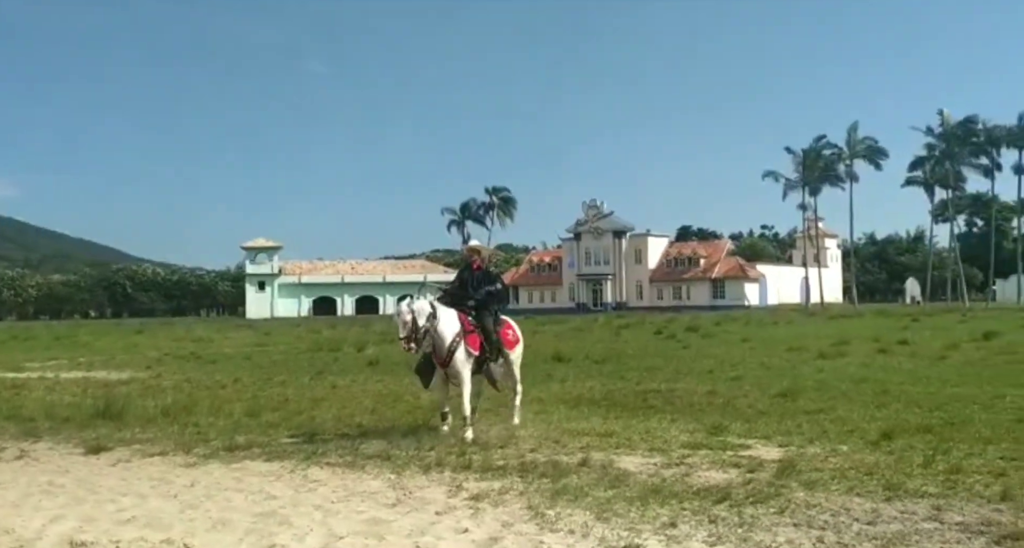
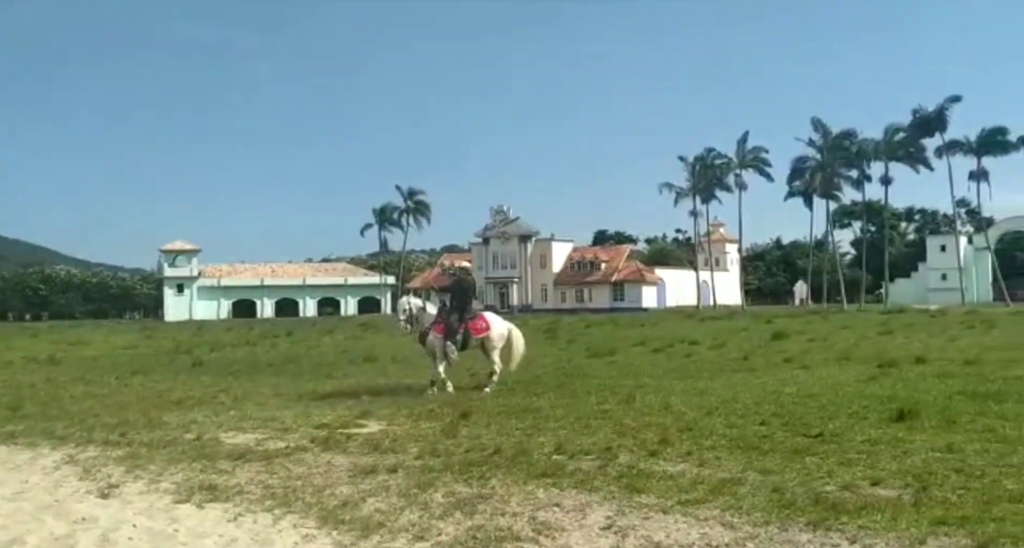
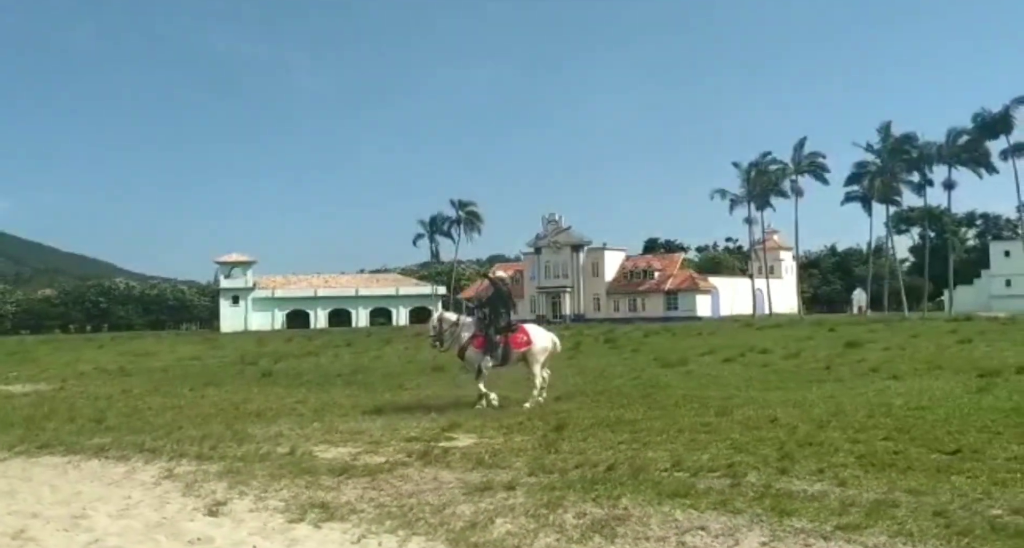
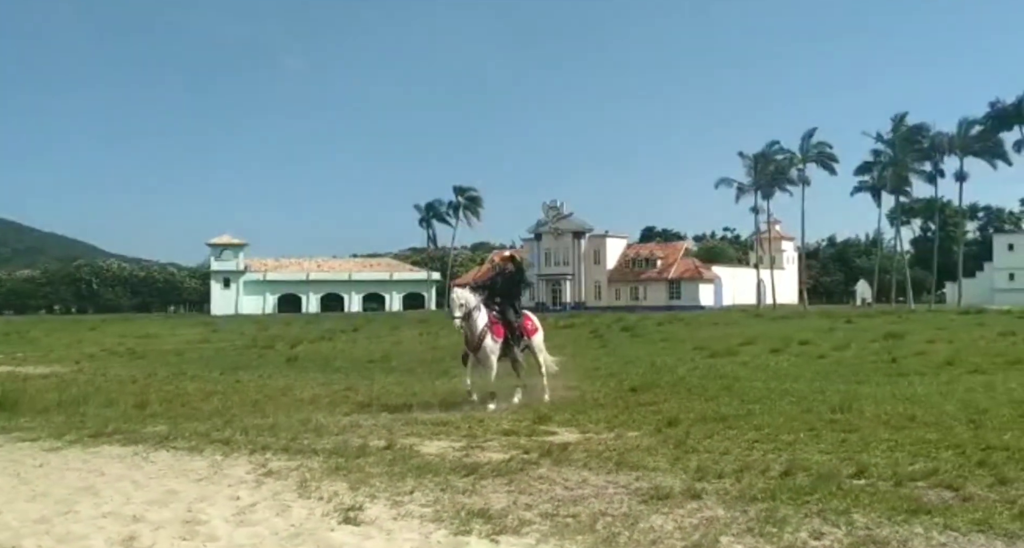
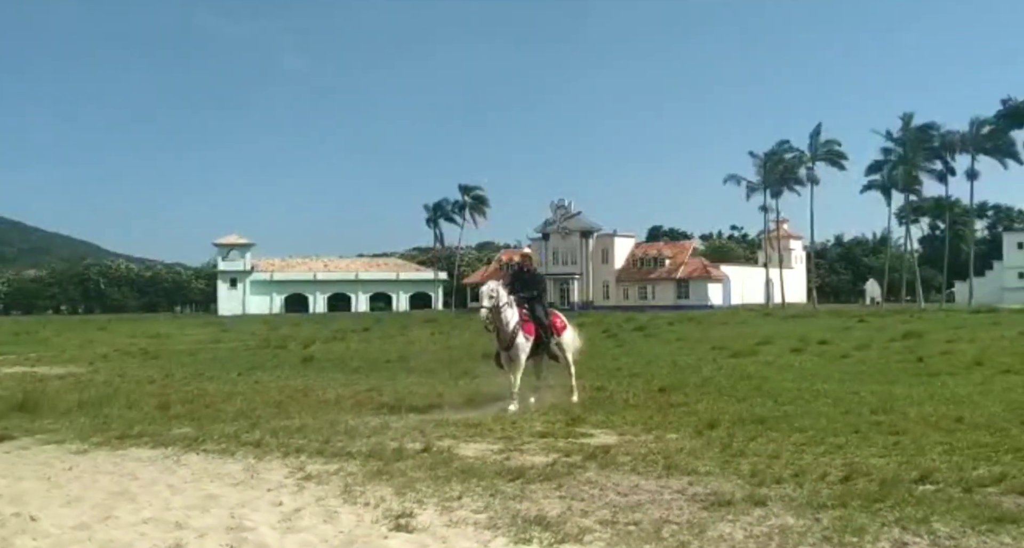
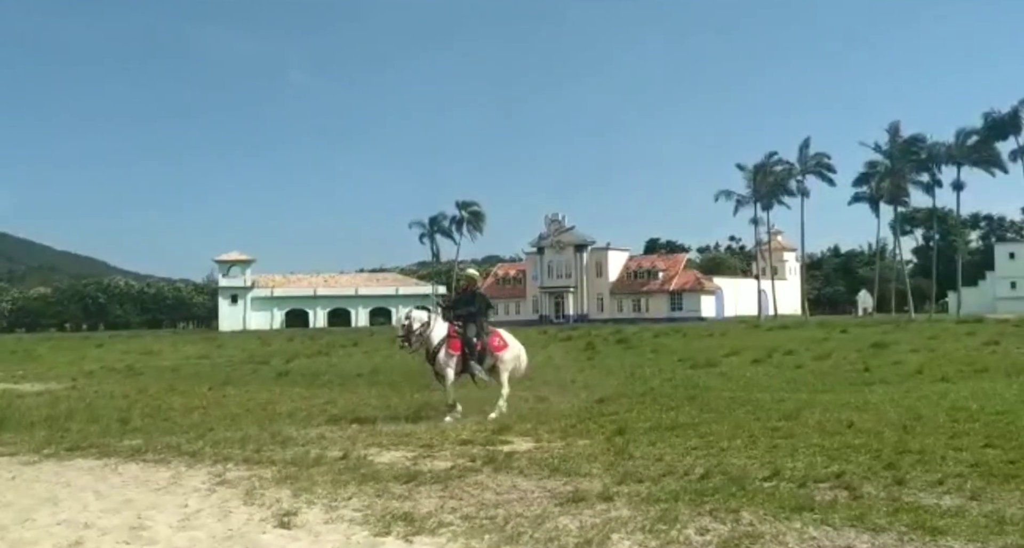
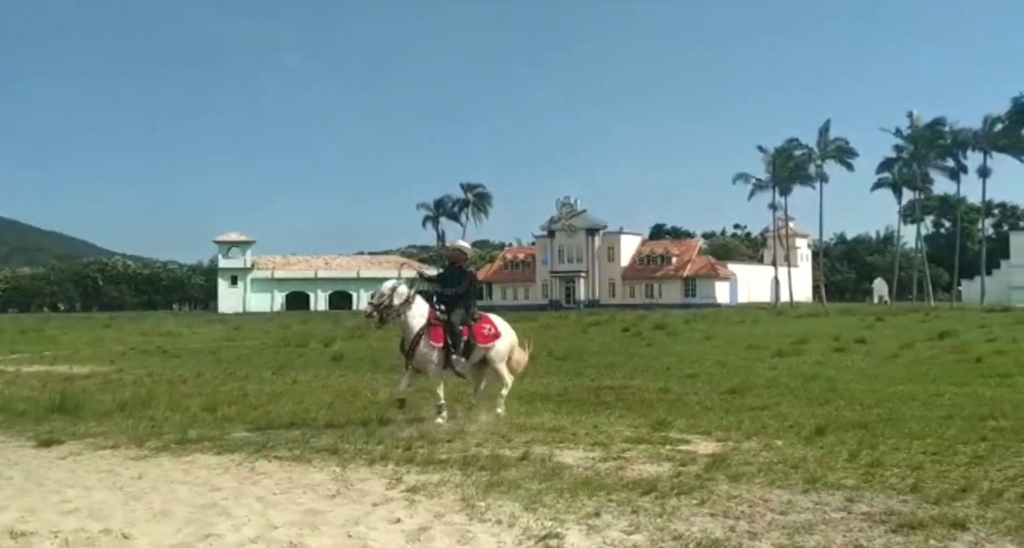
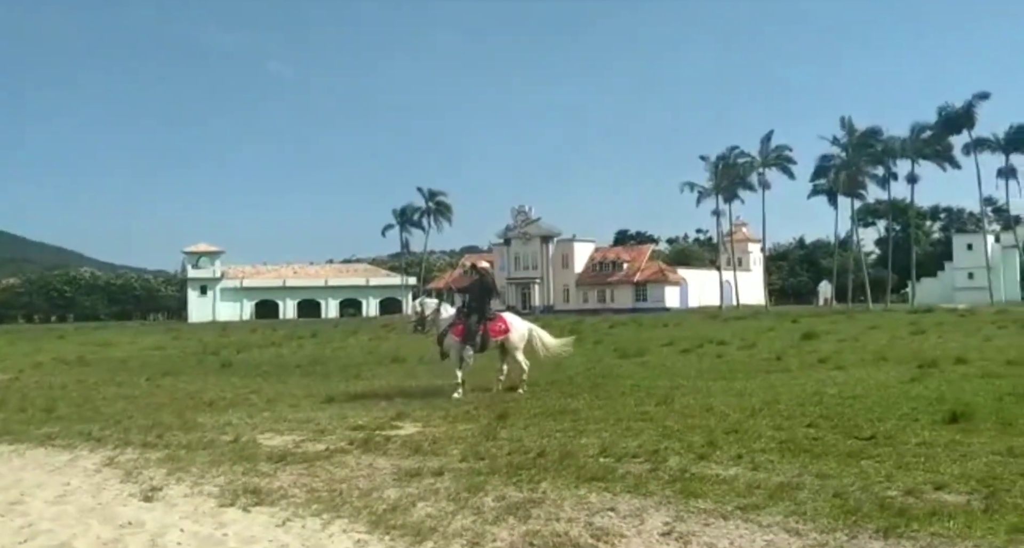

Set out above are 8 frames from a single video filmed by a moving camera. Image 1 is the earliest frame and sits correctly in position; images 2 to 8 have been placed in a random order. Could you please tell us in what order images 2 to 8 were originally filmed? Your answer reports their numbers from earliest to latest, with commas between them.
7, 5, 4, 6, 3, 8, 2
